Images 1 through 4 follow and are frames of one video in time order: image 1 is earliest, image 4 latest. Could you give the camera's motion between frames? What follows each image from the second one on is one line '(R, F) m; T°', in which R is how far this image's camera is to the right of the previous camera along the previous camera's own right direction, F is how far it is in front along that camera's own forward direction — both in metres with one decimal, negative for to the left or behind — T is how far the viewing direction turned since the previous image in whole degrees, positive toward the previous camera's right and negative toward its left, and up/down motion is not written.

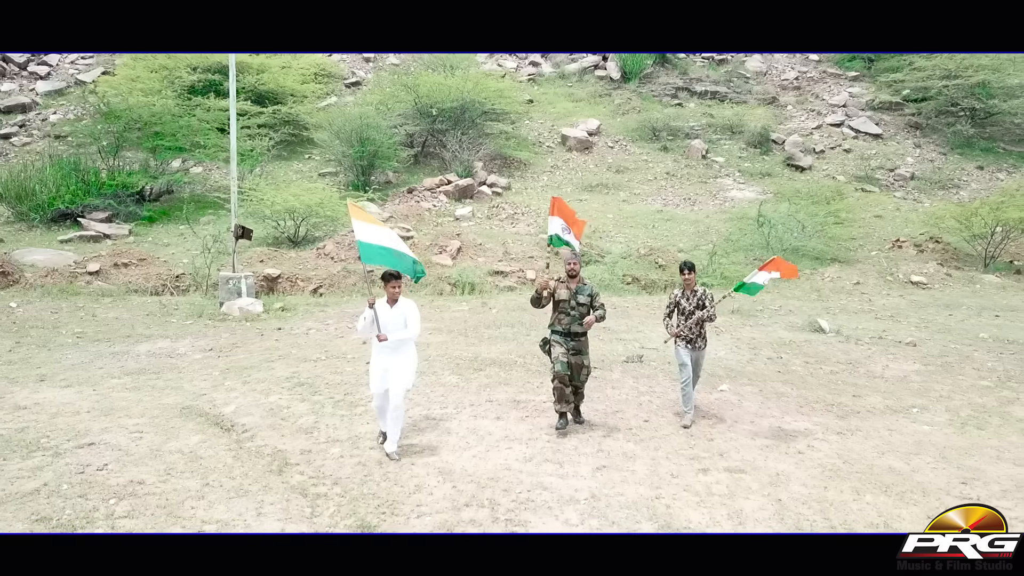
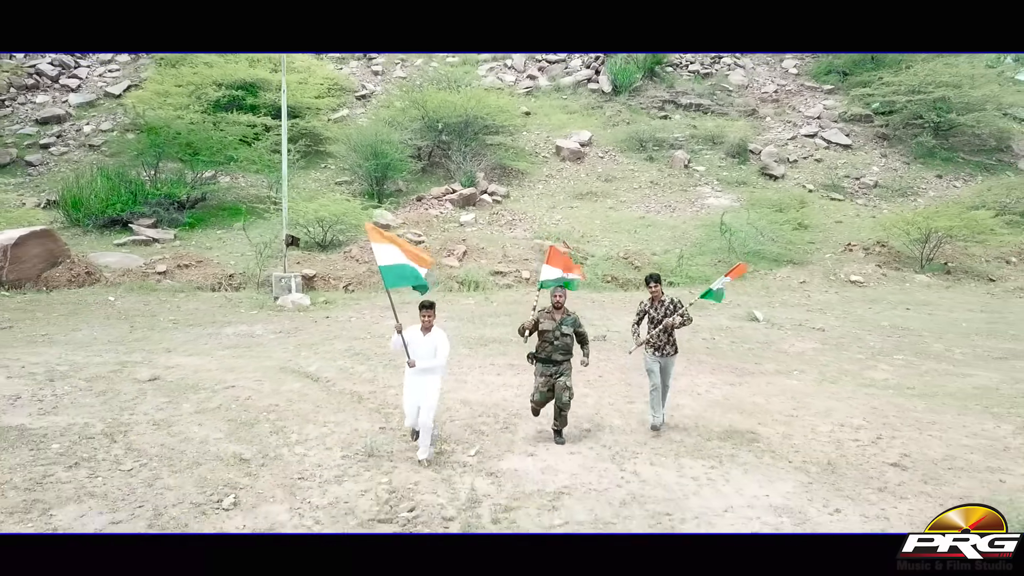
(0.0, -2.4) m; 0°
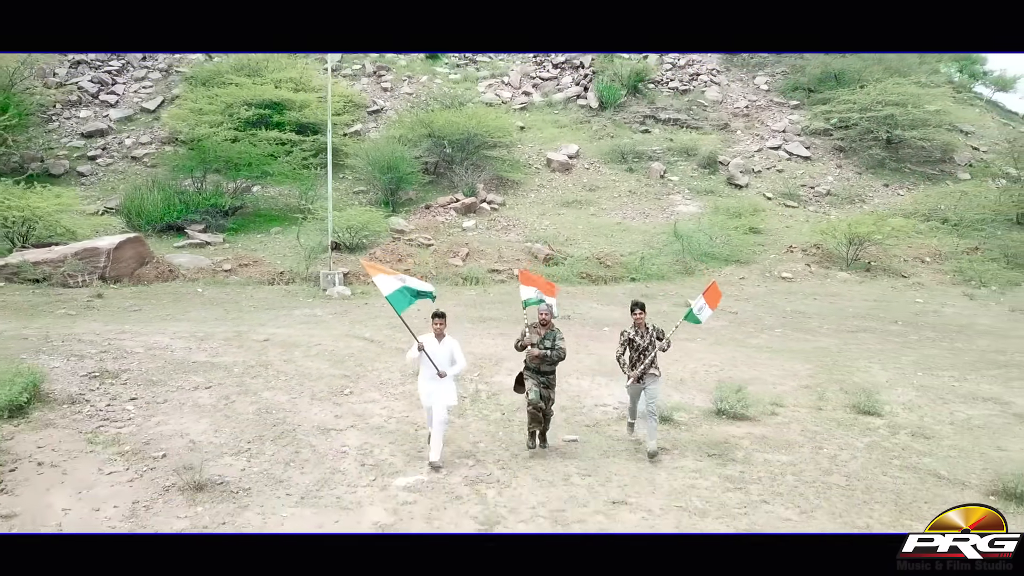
(+0.1, -3.7) m; 0°
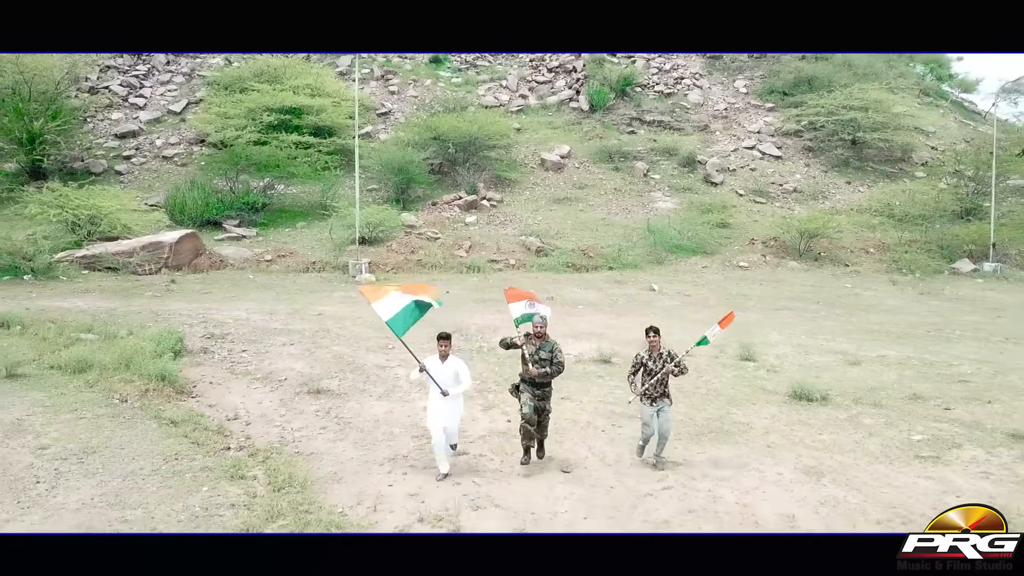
(+0.1, -3.3) m; 0°
